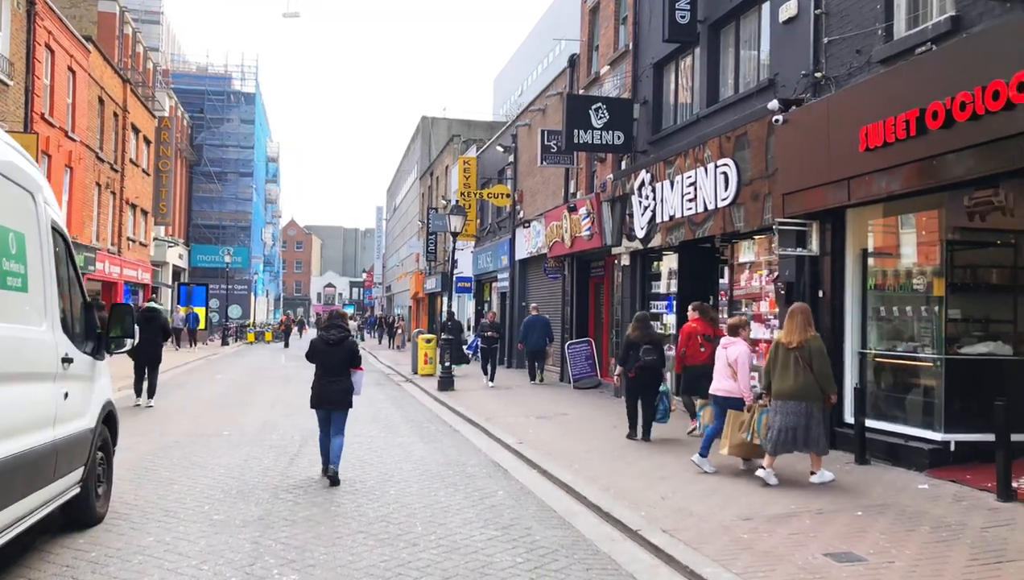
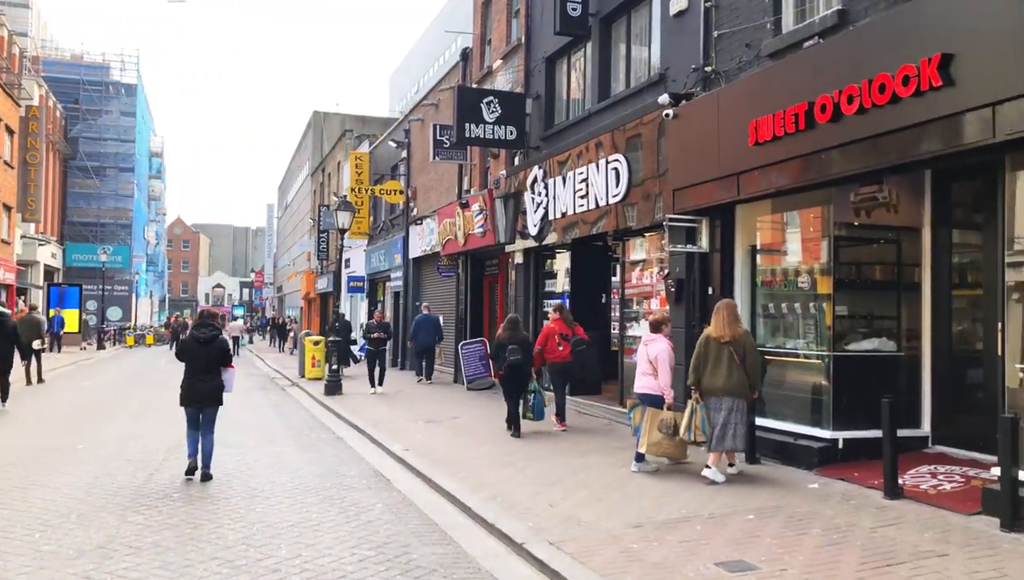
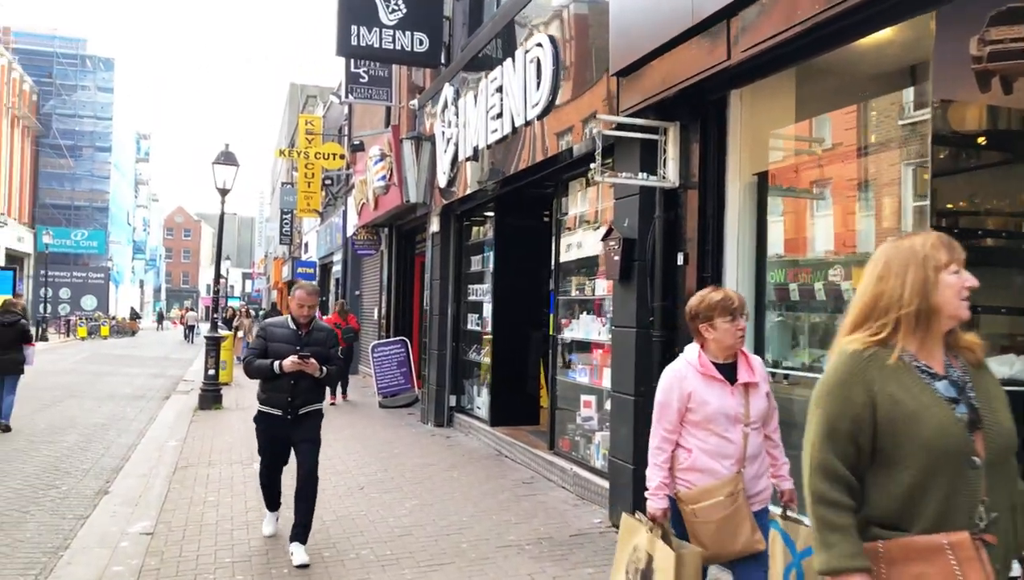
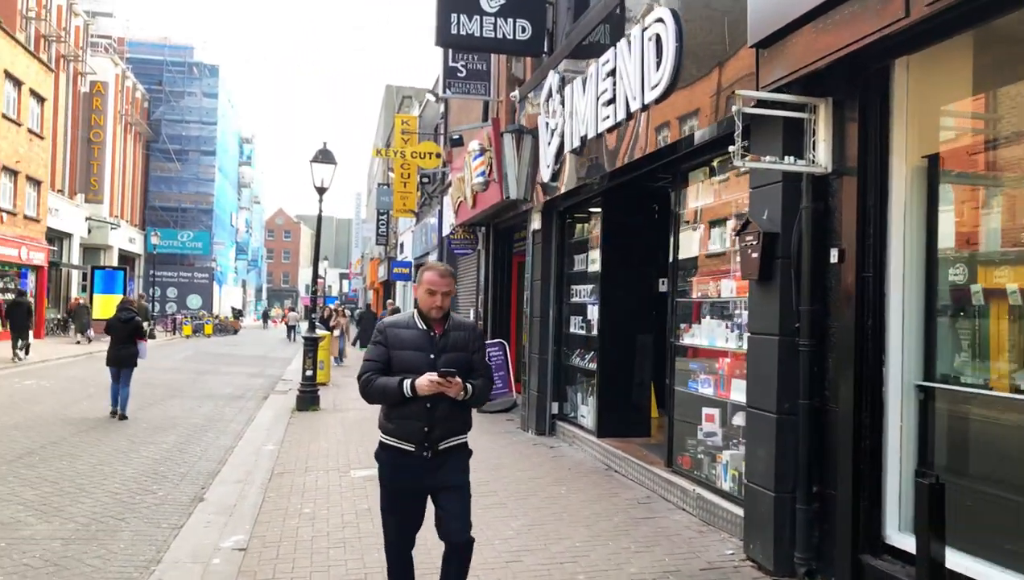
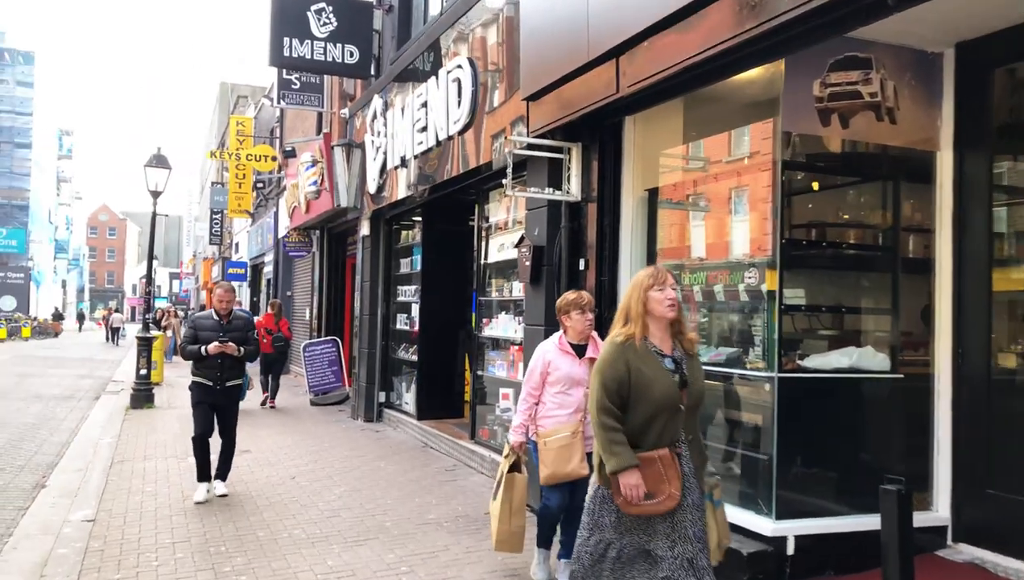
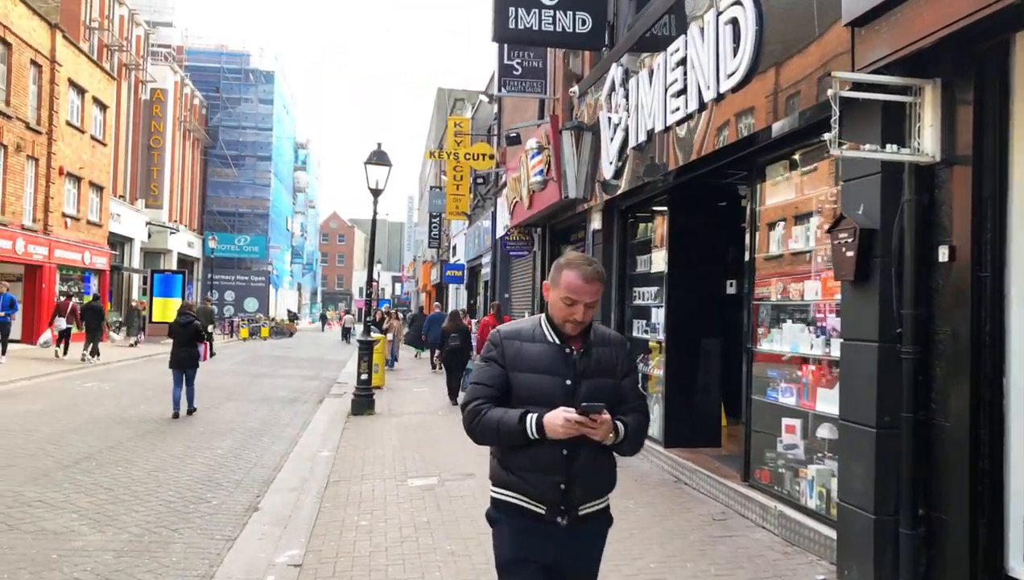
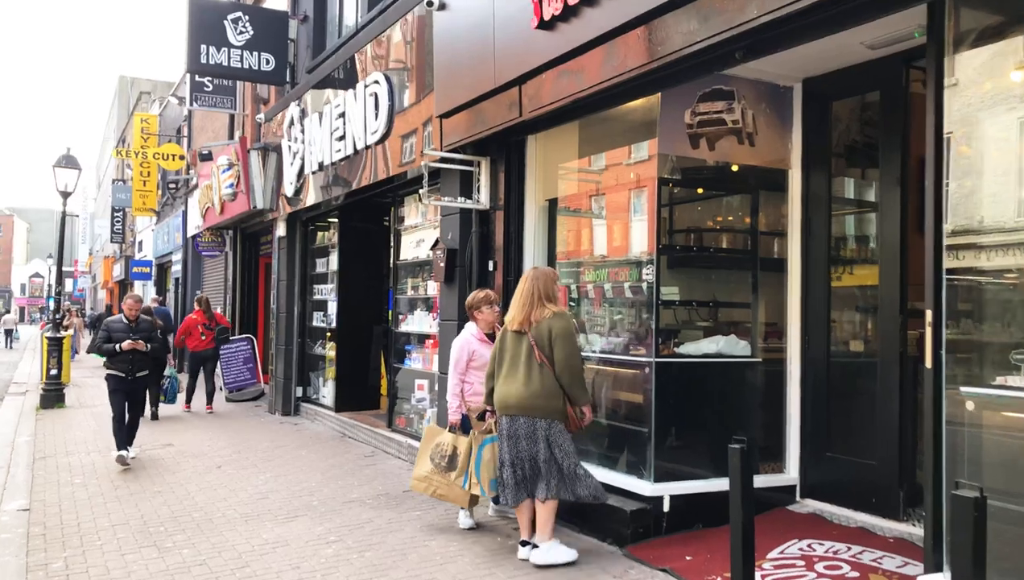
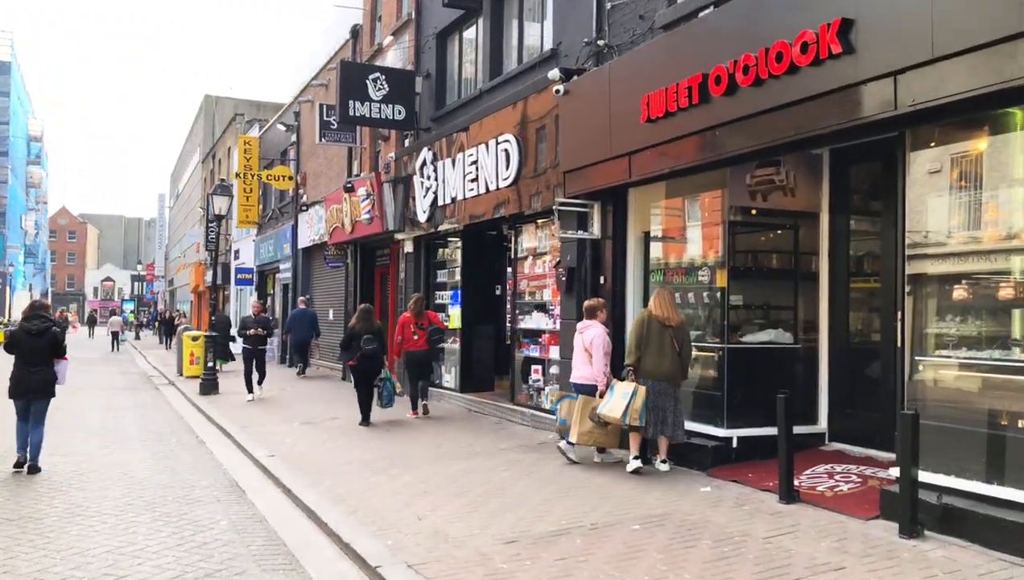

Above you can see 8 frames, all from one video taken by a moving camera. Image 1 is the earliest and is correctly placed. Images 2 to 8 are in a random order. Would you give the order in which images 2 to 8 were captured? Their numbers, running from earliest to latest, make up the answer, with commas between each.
2, 8, 7, 5, 3, 4, 6
